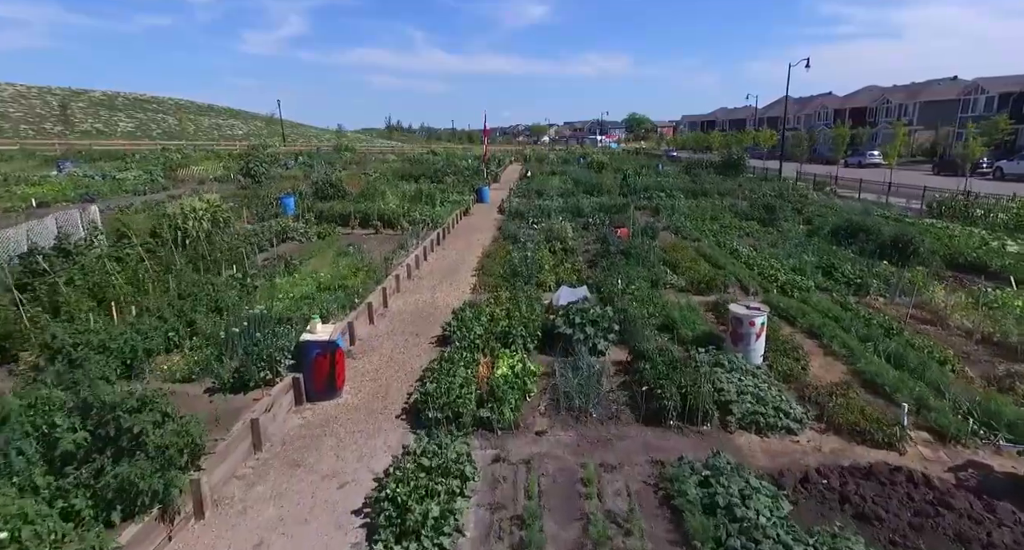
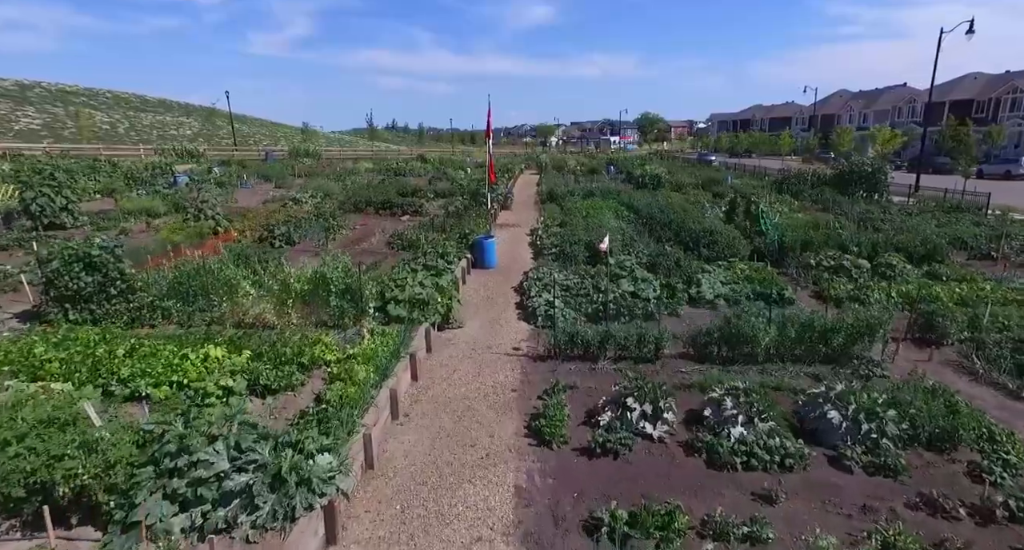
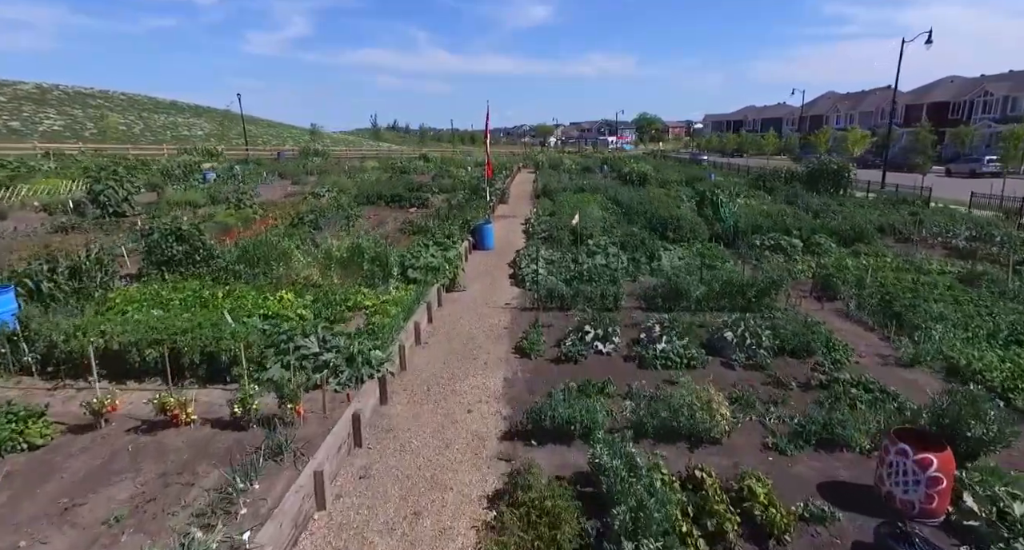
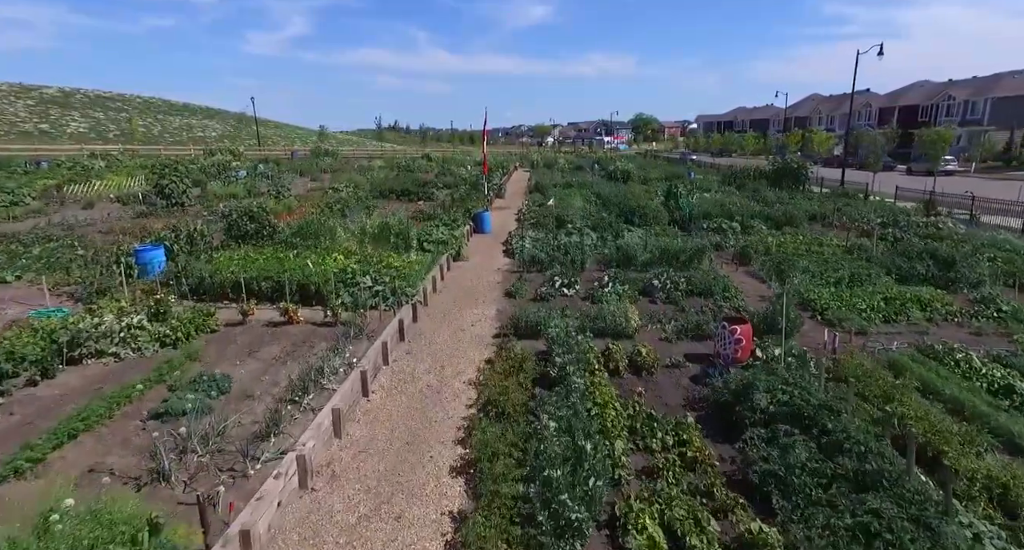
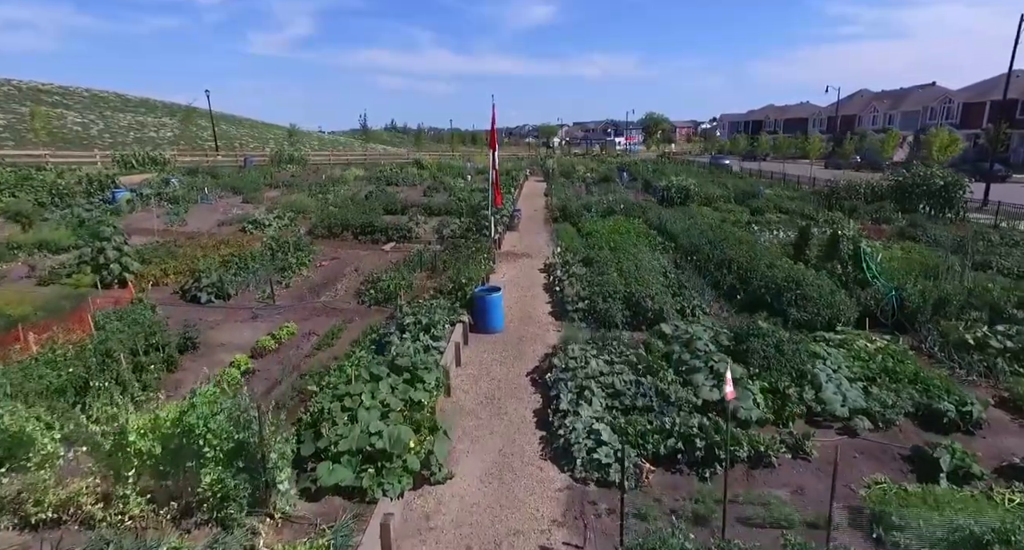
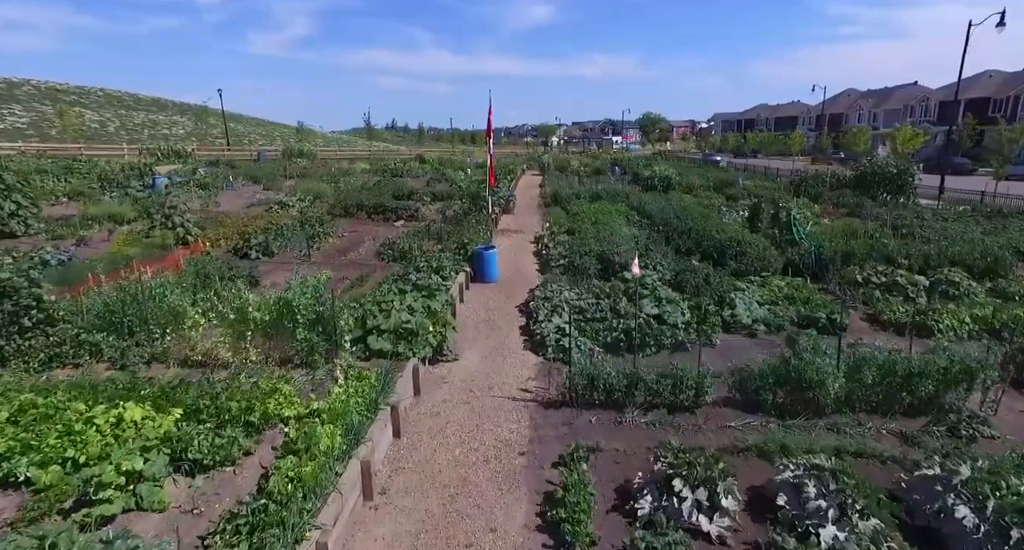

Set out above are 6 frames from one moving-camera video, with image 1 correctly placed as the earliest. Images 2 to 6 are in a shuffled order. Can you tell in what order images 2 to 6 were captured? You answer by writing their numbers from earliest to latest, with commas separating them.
4, 3, 2, 6, 5
